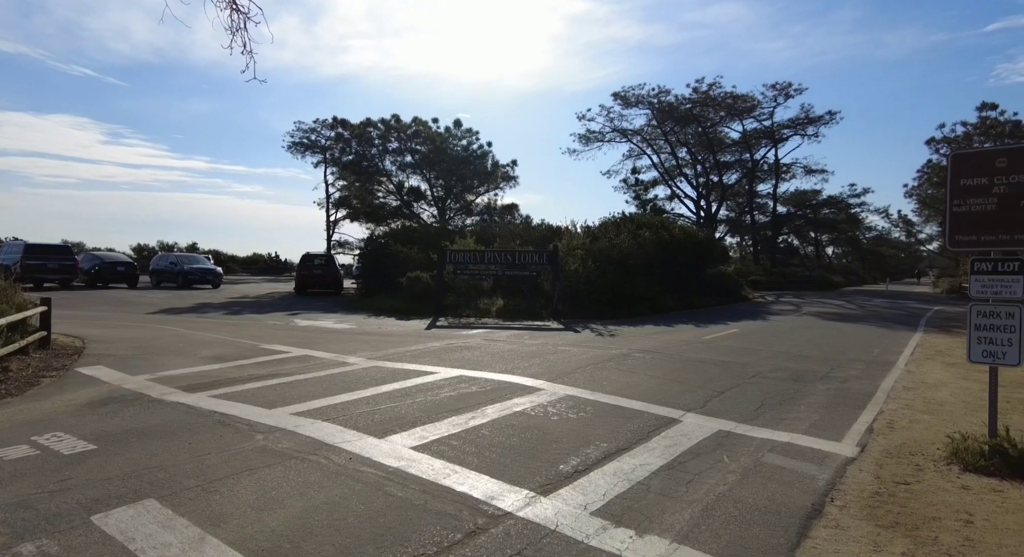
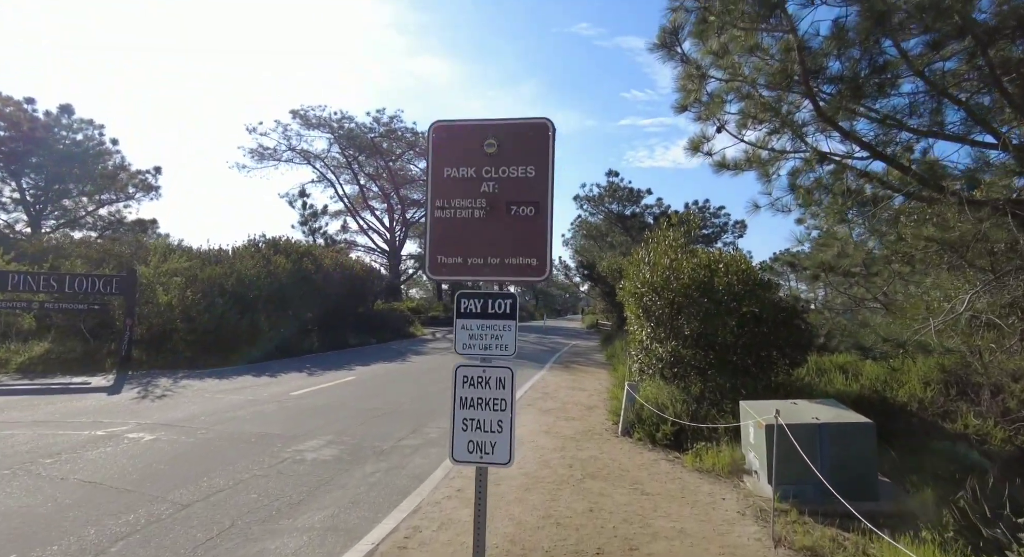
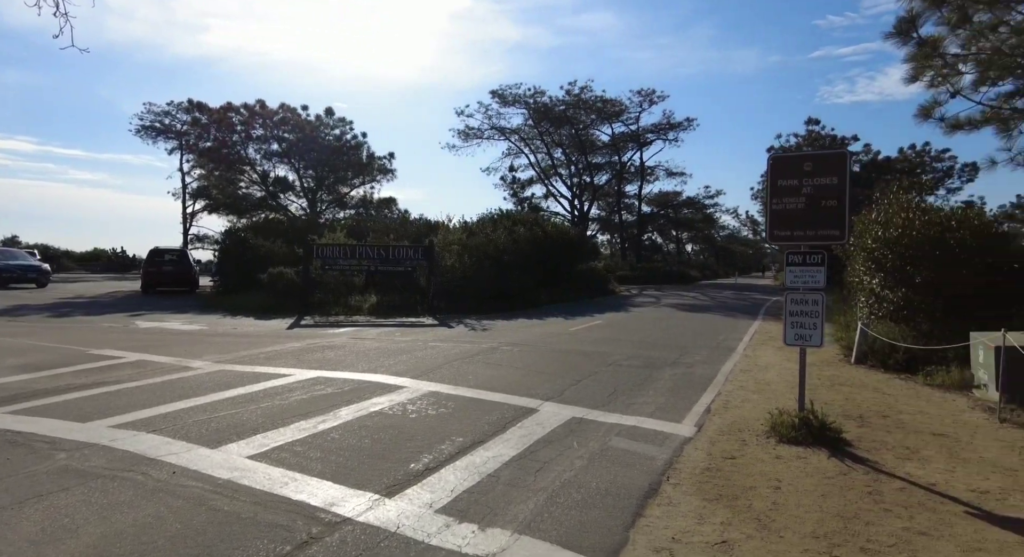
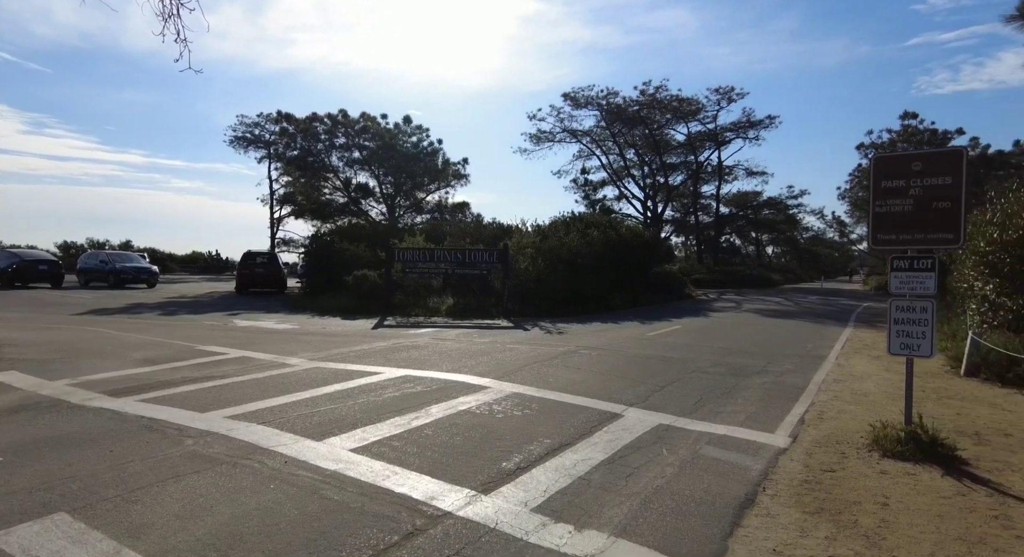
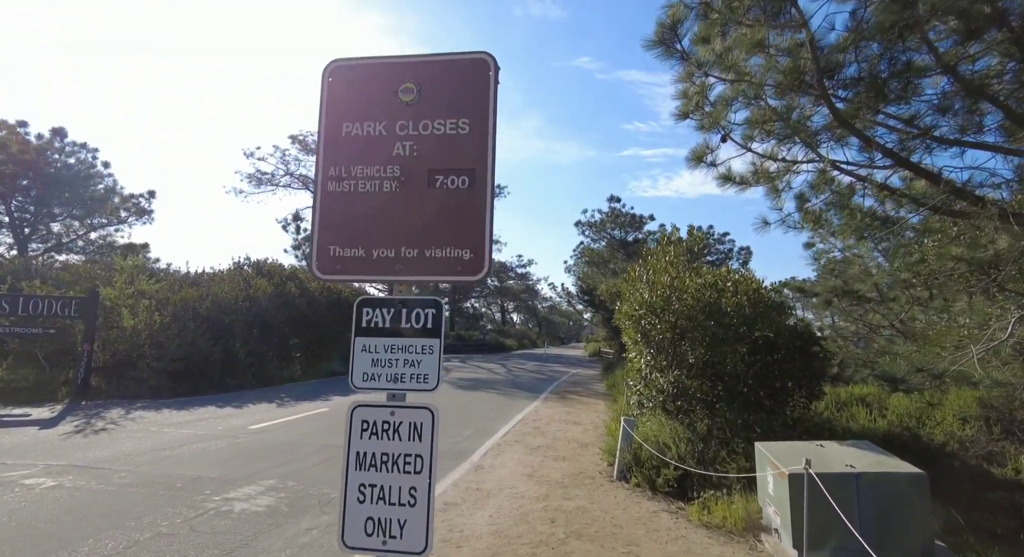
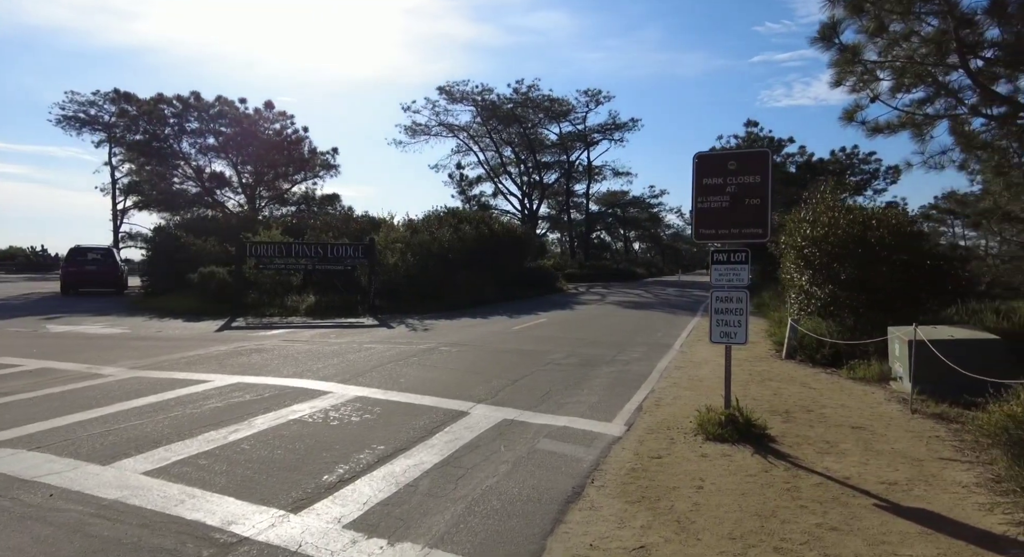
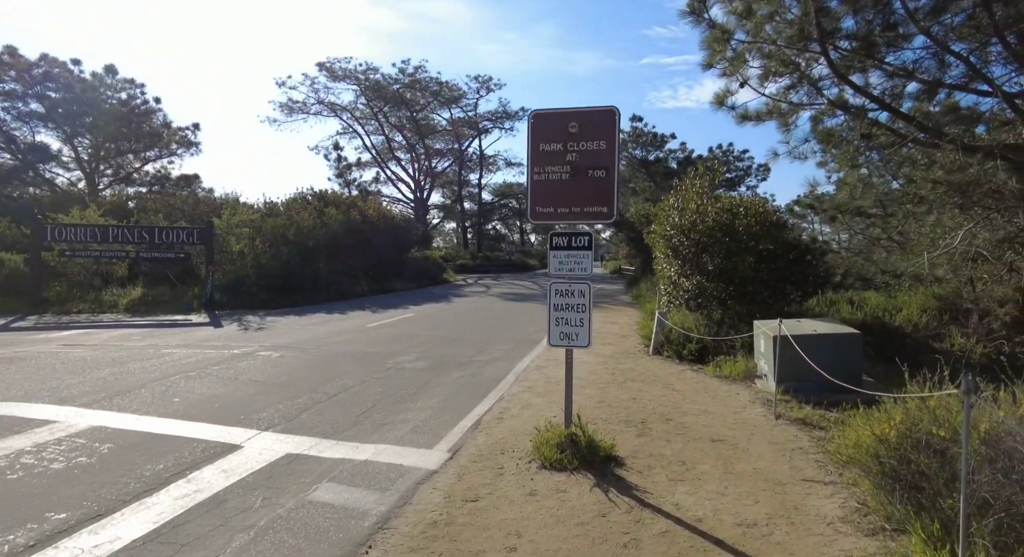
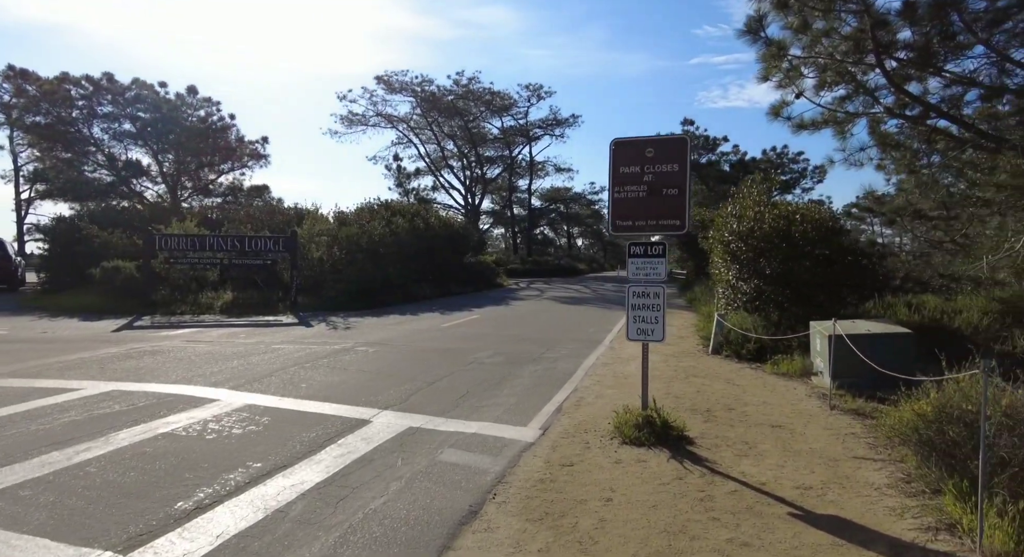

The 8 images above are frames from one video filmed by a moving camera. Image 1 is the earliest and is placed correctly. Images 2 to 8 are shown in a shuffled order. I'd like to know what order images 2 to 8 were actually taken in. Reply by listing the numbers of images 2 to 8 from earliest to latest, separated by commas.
4, 3, 6, 8, 7, 2, 5
